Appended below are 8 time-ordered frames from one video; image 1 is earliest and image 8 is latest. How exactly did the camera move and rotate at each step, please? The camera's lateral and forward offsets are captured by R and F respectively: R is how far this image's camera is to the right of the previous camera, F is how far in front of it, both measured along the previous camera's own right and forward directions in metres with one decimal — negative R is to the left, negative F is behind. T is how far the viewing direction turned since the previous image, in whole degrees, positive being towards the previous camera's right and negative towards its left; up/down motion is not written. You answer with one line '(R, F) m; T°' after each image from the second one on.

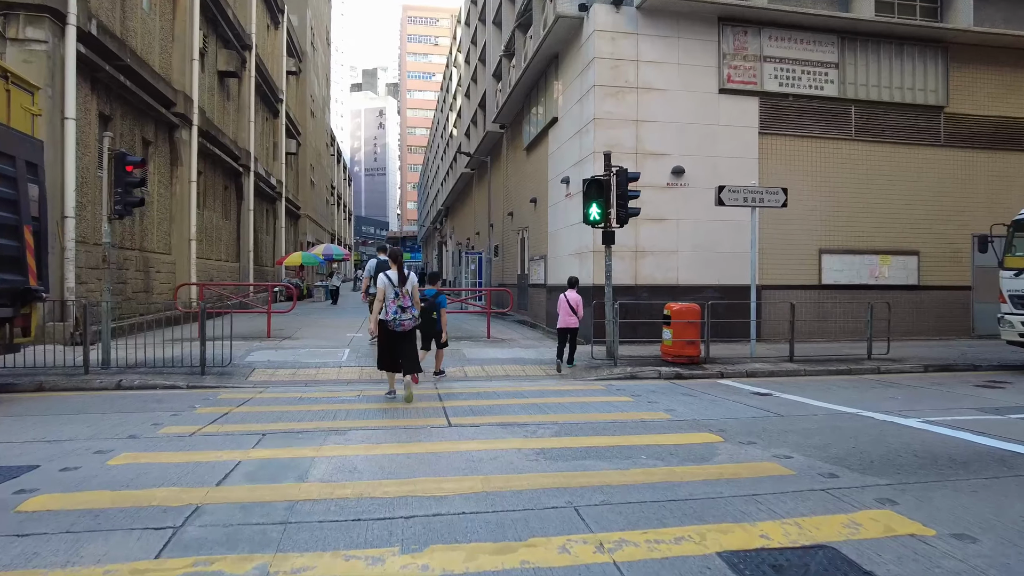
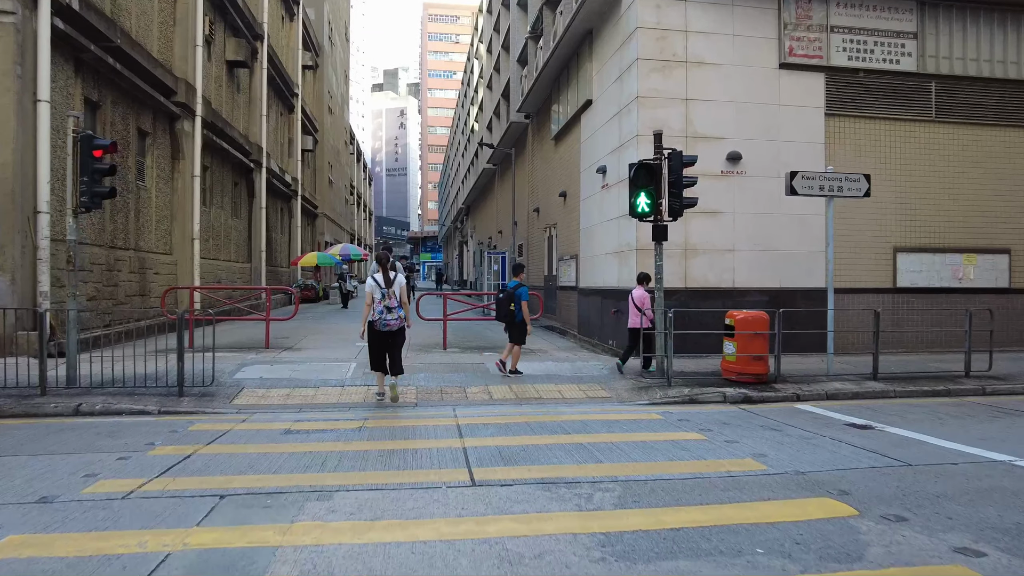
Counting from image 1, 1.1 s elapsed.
(-0.2, +1.5) m; -2°
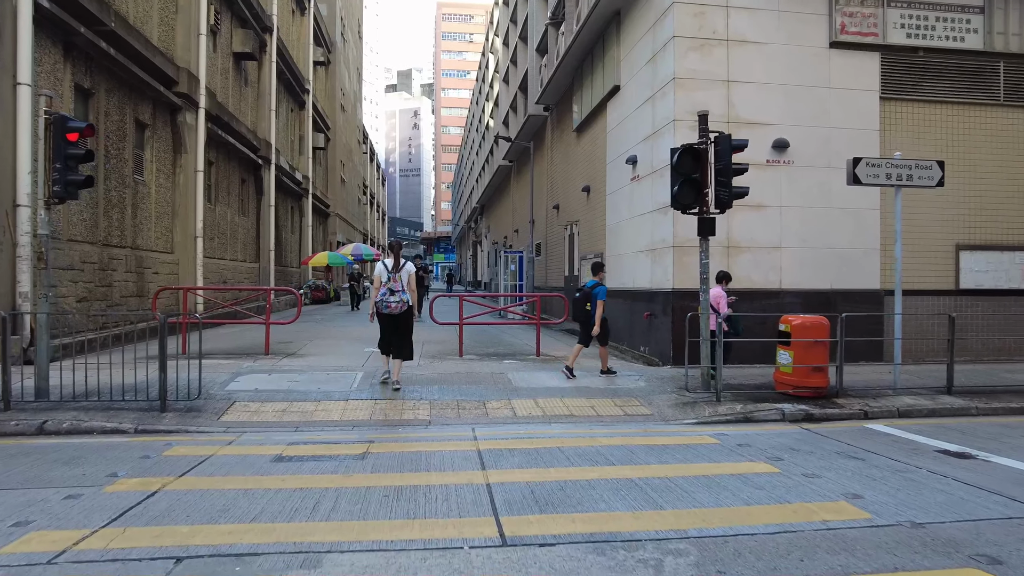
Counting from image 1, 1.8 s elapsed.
(-0.1, +1.0) m; -1°
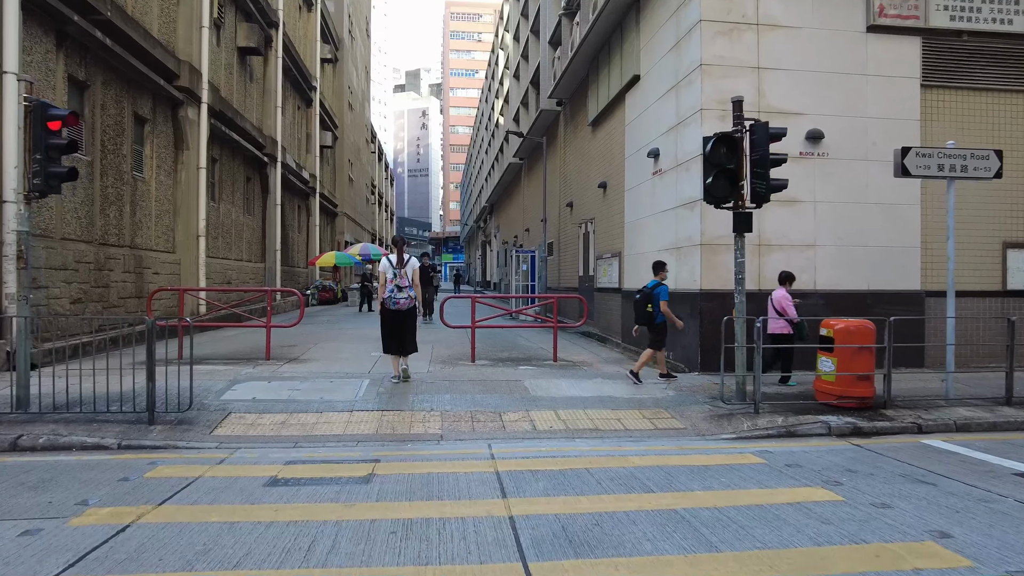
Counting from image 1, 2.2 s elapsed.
(-0.1, +0.6) m; -1°
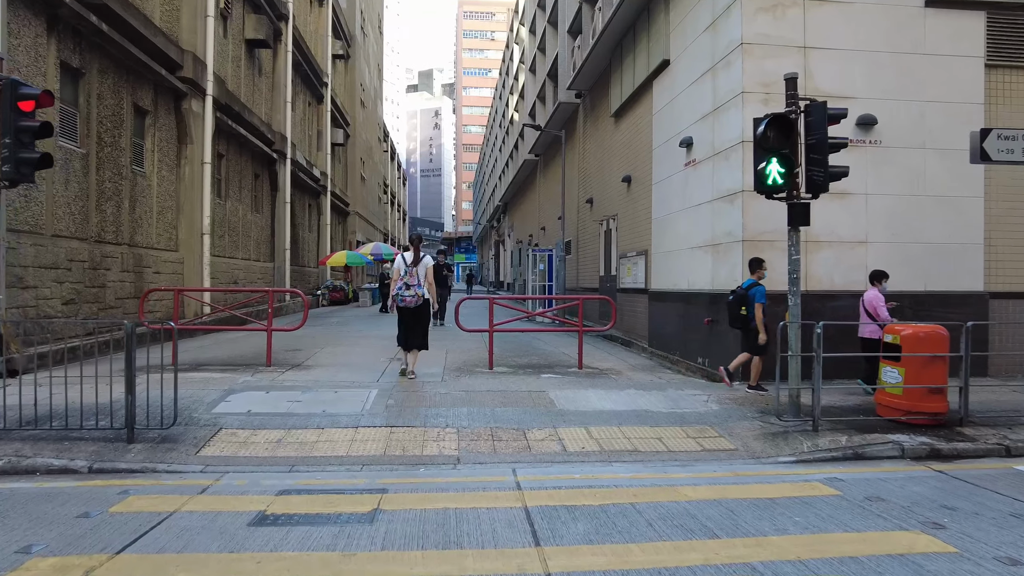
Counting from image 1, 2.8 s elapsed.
(-0.1, +0.8) m; -1°
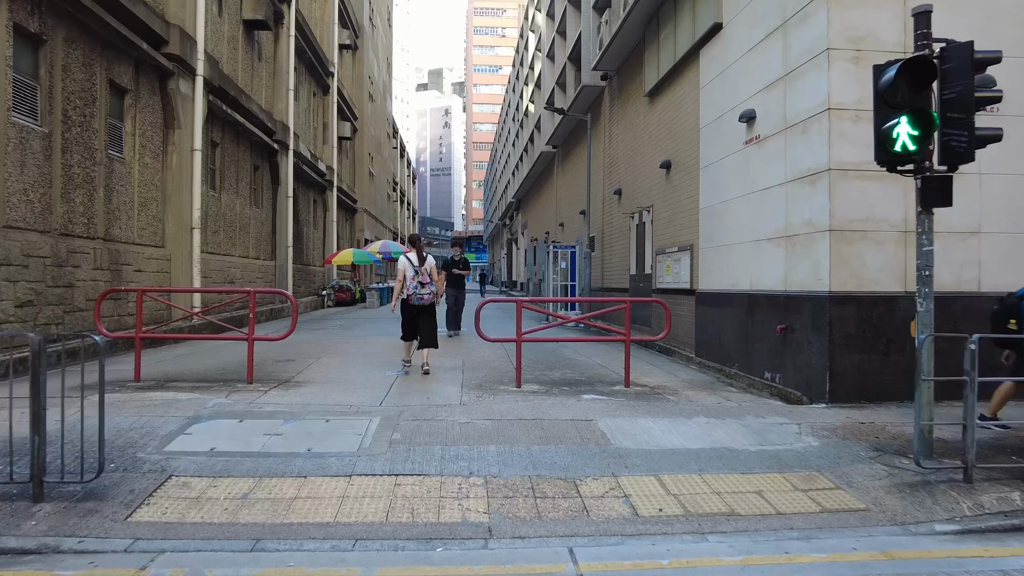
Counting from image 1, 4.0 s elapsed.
(-0.2, +1.5) m; -1°
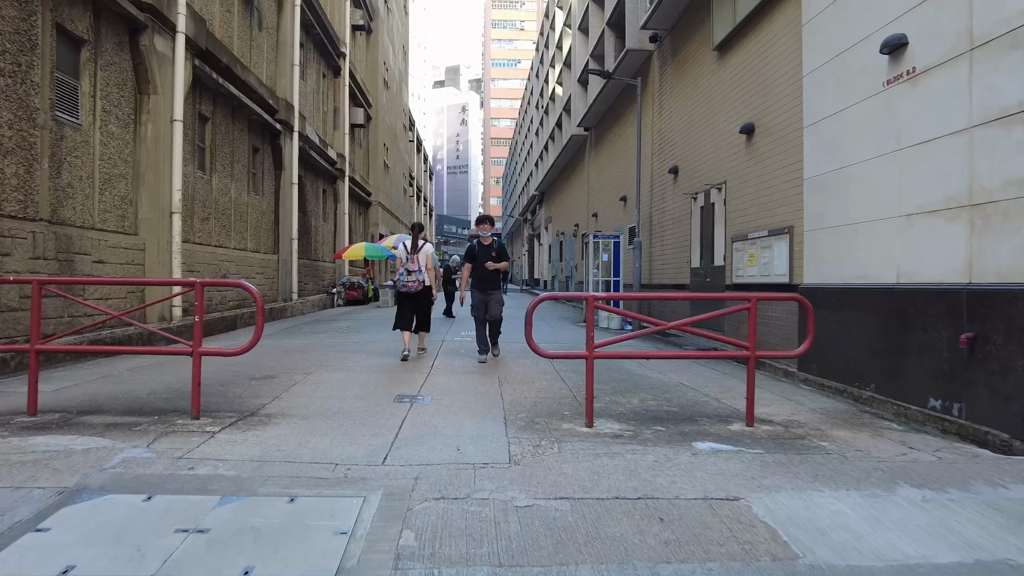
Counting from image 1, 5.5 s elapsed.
(-0.4, +2.3) m; -1°
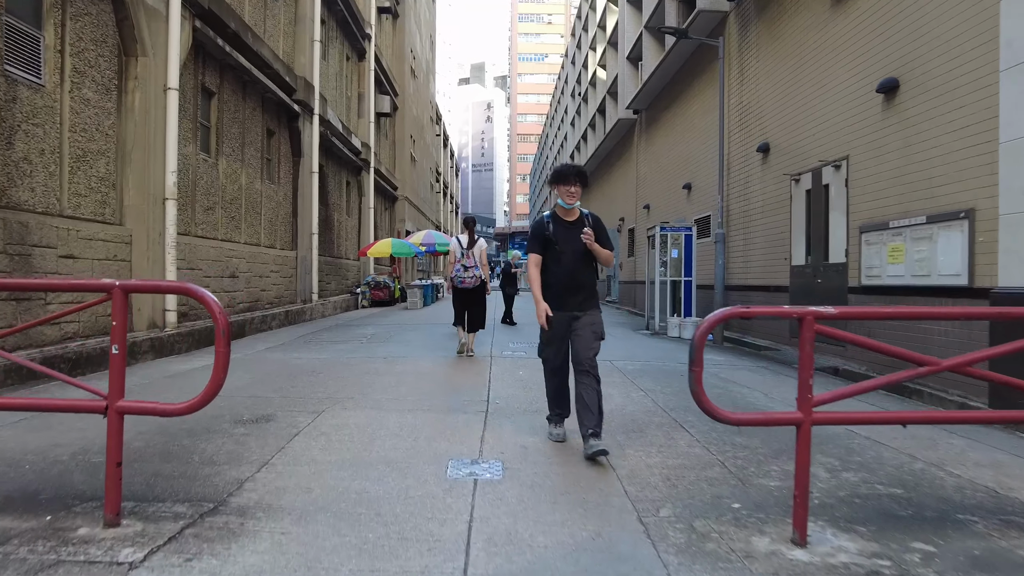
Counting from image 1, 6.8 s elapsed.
(-0.5, +2.1) m; -2°
